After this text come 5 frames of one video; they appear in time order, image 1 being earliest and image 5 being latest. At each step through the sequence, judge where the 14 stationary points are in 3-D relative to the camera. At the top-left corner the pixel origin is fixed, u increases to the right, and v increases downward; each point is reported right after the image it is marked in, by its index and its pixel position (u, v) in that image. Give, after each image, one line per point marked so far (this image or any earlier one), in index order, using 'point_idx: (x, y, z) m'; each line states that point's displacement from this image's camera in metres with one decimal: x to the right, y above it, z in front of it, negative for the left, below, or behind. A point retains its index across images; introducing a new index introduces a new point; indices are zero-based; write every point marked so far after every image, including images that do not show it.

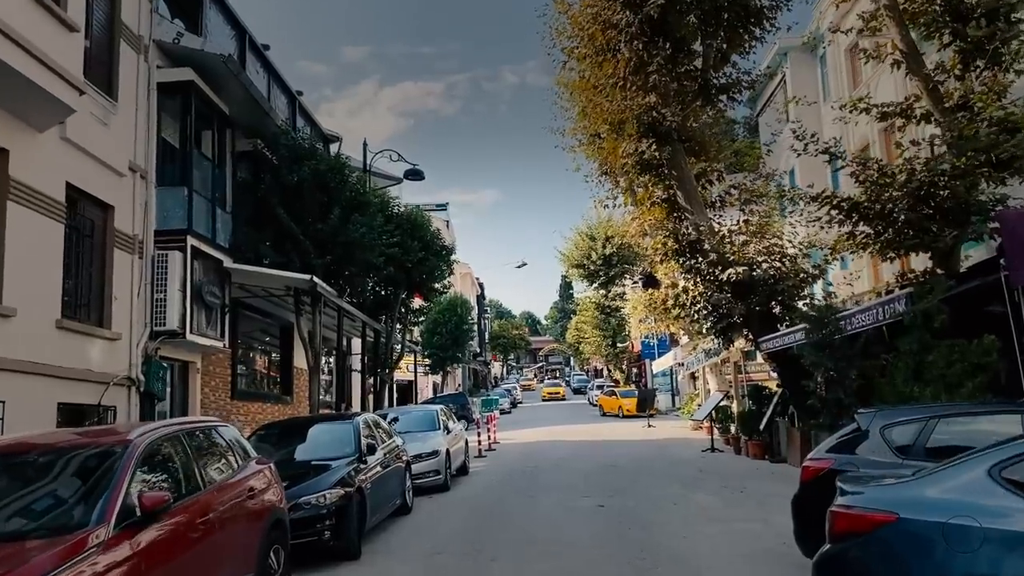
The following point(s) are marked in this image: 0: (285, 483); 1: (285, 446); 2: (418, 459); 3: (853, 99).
0: (-2.5, -2.1, +9.3) m
1: (-2.9, -2.0, +11.1) m
2: (-1.5, -2.8, +14.0) m
3: (+5.7, +3.2, +14.3) m
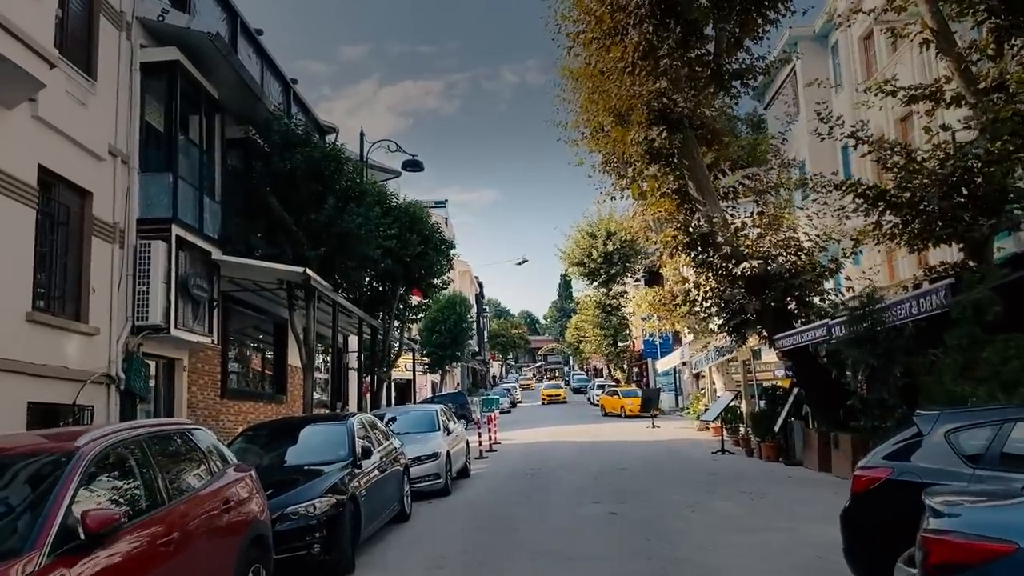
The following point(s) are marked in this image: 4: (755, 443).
0: (-2.4, -2.0, +8.5) m
1: (-2.8, -1.9, +10.3) m
2: (-1.5, -2.7, +13.2) m
3: (+5.8, +3.3, +13.5) m
4: (+5.5, -3.5, +19.4) m
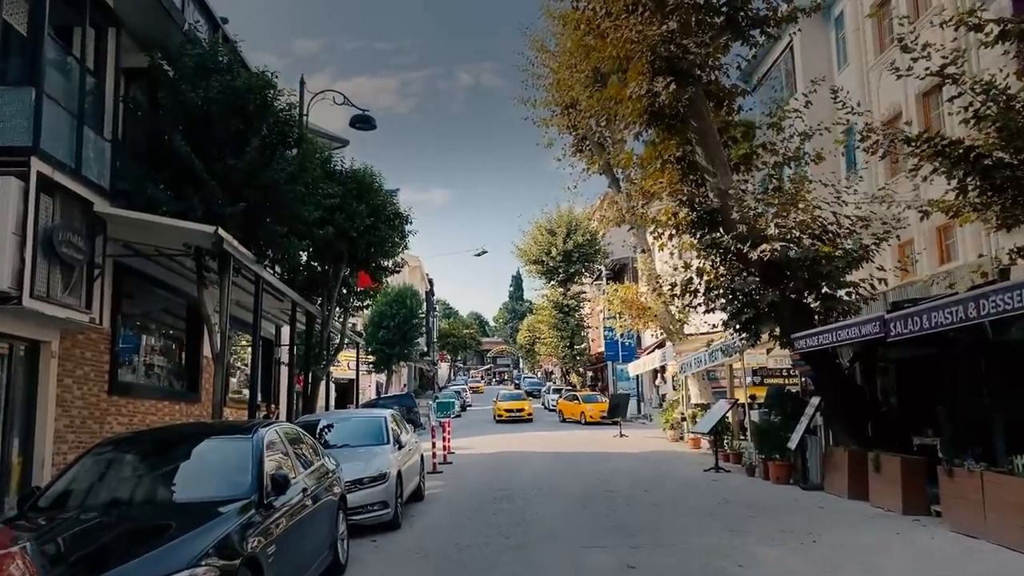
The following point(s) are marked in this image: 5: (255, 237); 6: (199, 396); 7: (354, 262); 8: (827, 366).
0: (-2.4, -1.6, +5.2) m
1: (-2.9, -1.5, +7.0) m
2: (-1.8, -2.3, +10.0) m
3: (+5.6, +3.4, +10.7) m
4: (+4.7, -3.3, +16.5) m
5: (-3.9, +0.8, +12.9) m
6: (-6.1, -2.1, +16.8) m
7: (-3.4, +0.6, +18.7) m
8: (+5.4, -1.3, +14.6) m
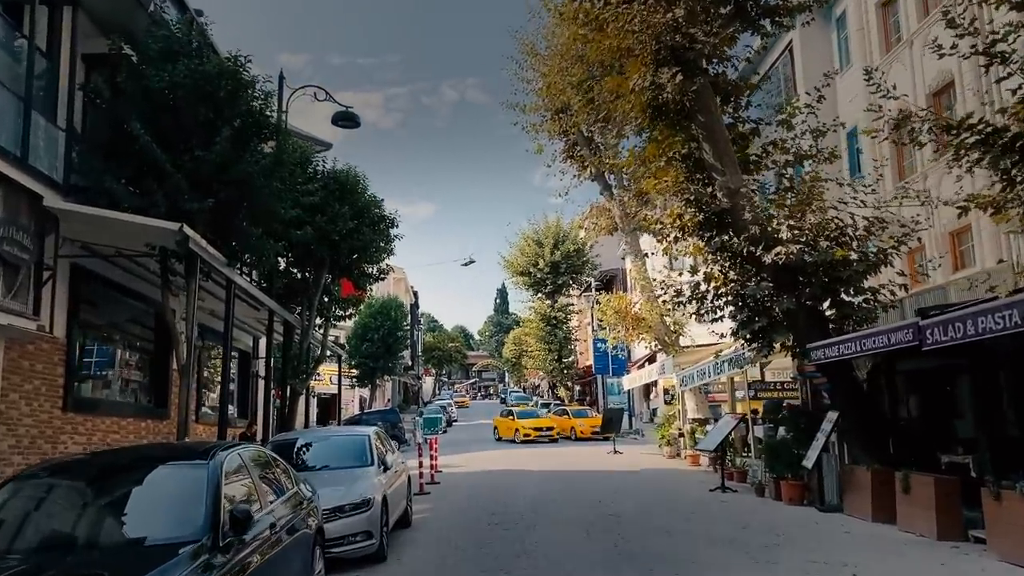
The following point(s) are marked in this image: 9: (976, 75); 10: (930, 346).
0: (-2.3, -1.5, +4.0) m
1: (-2.9, -1.5, +5.8) m
2: (-1.8, -2.3, +8.9) m
3: (+5.5, +3.4, +9.8) m
4: (+4.6, -3.5, +15.5) m
5: (-3.9, +0.7, +11.8) m
6: (-6.3, -2.3, +15.6) m
7: (-3.6, +0.4, +17.5) m
8: (+5.3, -1.4, +13.6) m
9: (+8.4, +3.8, +15.5) m
10: (+4.8, -0.7, +9.9) m
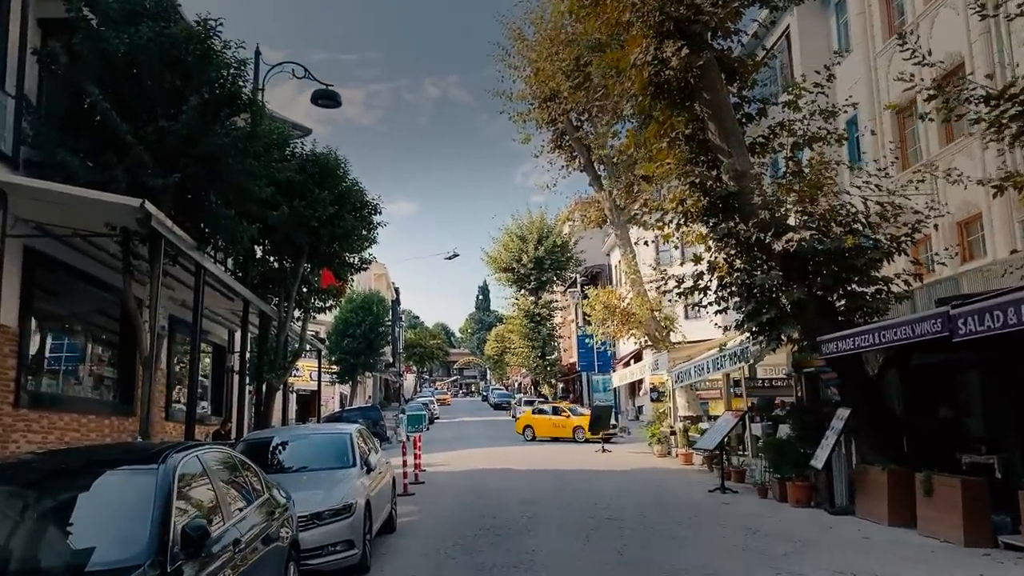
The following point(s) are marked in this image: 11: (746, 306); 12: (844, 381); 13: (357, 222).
0: (-2.2, -1.4, +3.1) m
1: (-2.8, -1.3, +4.9) m
2: (-1.8, -2.2, +8.0) m
3: (+5.5, +3.5, +9.1) m
4: (+4.4, -3.3, +14.7) m
5: (-4.0, +0.9, +10.8) m
6: (-6.4, -2.1, +14.6) m
7: (-3.8, +0.6, +16.6) m
8: (+5.2, -1.3, +12.9) m
9: (+8.2, +4.0, +14.8) m
10: (+4.8, -0.5, +9.2) m
11: (+3.6, -0.3, +13.2) m
12: (+5.0, -1.4, +12.9) m
13: (-3.0, +1.2, +16.7) m
